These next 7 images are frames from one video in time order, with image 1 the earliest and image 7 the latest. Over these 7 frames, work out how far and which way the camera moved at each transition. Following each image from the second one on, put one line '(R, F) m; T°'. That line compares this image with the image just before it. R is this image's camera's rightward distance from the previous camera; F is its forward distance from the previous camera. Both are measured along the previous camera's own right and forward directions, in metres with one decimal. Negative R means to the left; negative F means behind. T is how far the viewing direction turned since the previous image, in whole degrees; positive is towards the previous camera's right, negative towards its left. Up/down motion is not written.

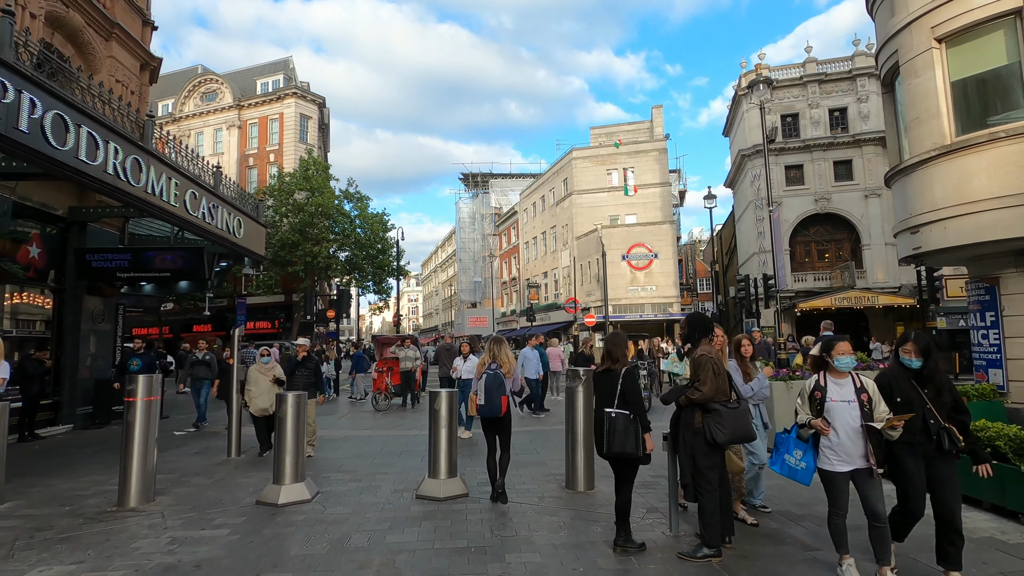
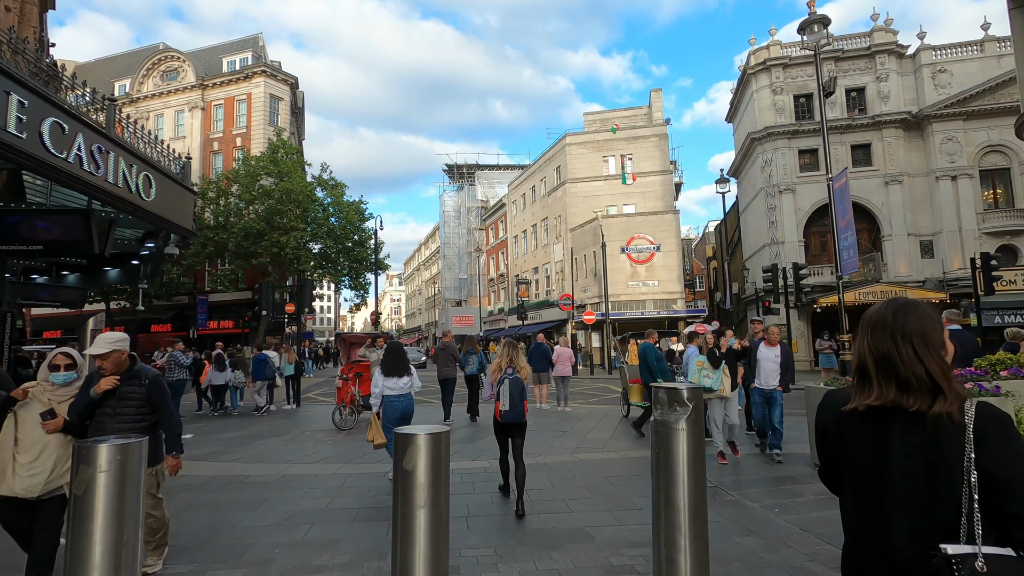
(-0.3, +3.0) m; +2°
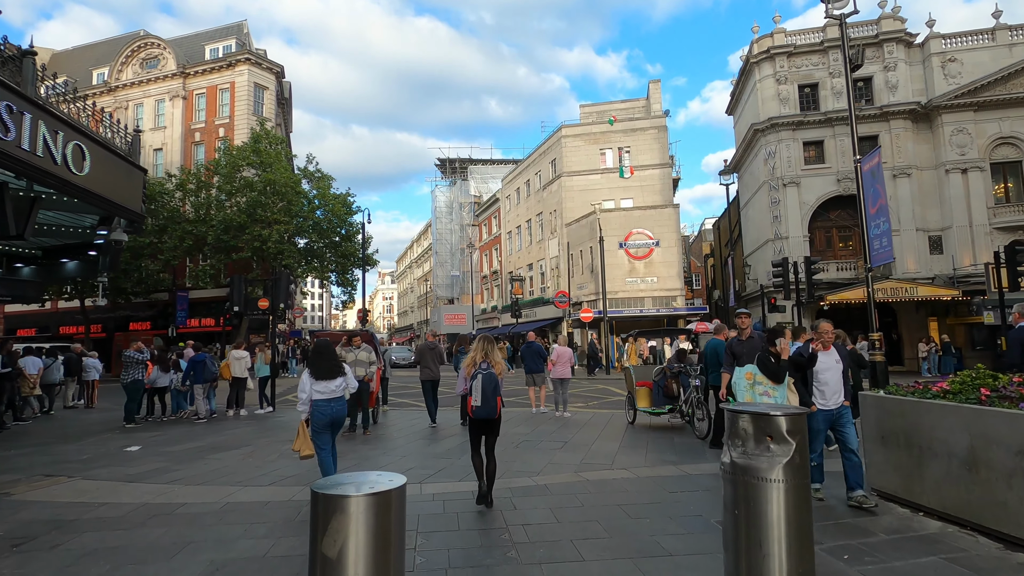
(0.0, +1.2) m; +1°
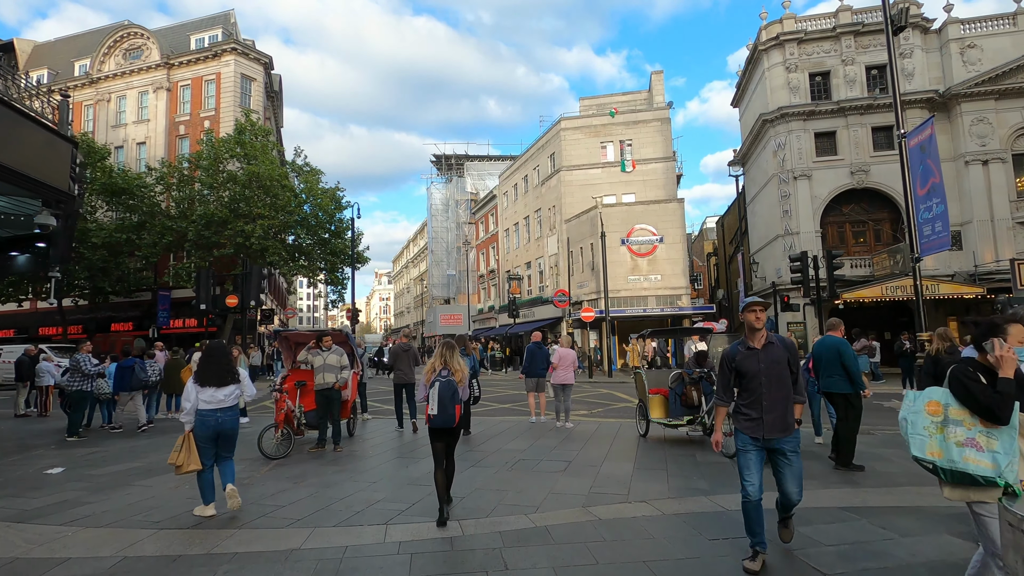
(+0.1, +1.4) m; 0°
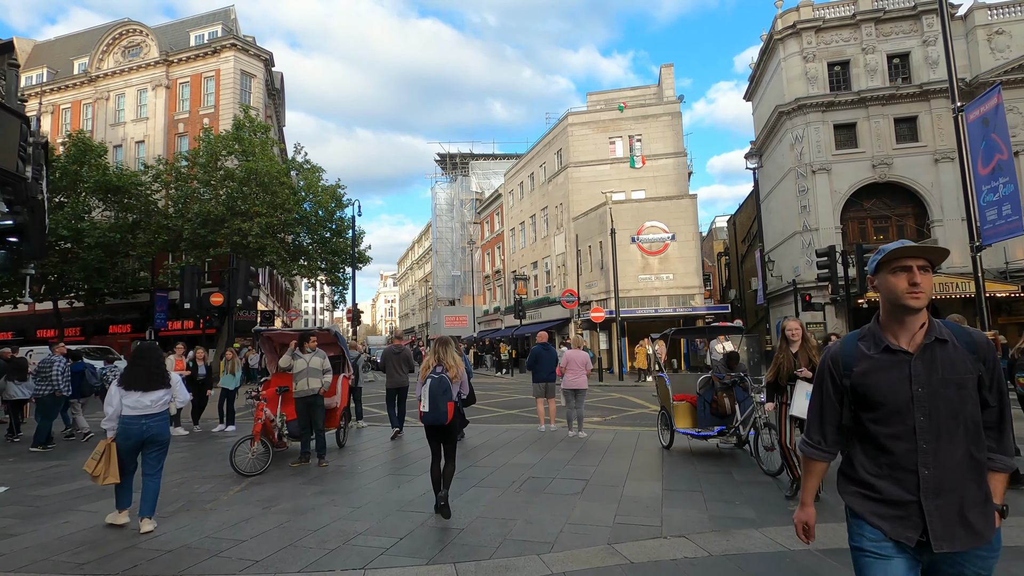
(0.0, +1.0) m; -1°
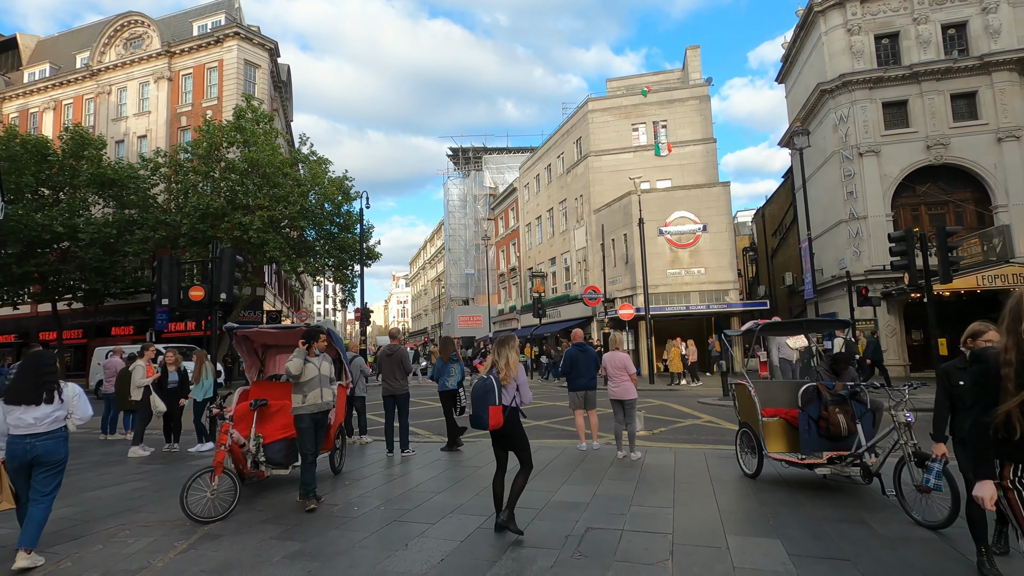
(-0.3, +1.9) m; -1°
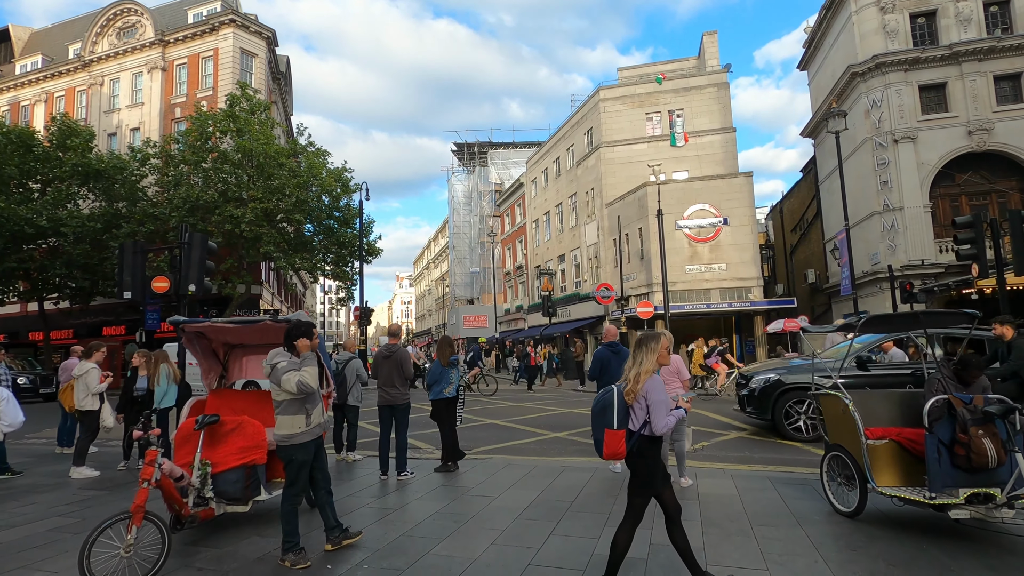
(-0.2, +1.5) m; 0°
